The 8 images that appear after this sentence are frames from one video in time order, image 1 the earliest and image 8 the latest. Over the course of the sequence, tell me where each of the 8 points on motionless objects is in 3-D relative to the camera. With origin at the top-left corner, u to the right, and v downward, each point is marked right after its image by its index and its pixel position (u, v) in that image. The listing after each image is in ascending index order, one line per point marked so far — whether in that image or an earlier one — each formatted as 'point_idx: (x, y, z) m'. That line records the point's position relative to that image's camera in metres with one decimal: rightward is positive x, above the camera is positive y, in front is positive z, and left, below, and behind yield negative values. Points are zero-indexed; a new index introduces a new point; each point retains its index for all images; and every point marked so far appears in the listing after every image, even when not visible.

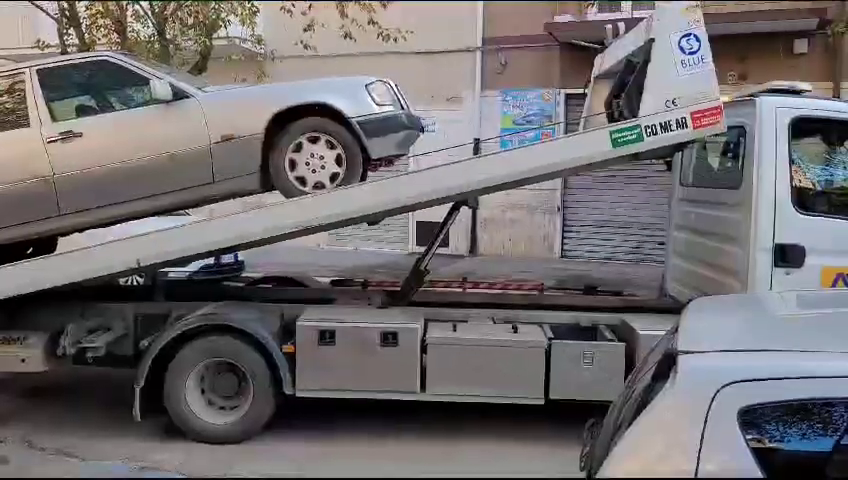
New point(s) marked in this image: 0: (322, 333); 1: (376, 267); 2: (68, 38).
0: (-0.7, -0.6, +4.9) m
1: (-0.7, -0.4, +10.9) m
2: (-5.7, +3.3, +11.7) m
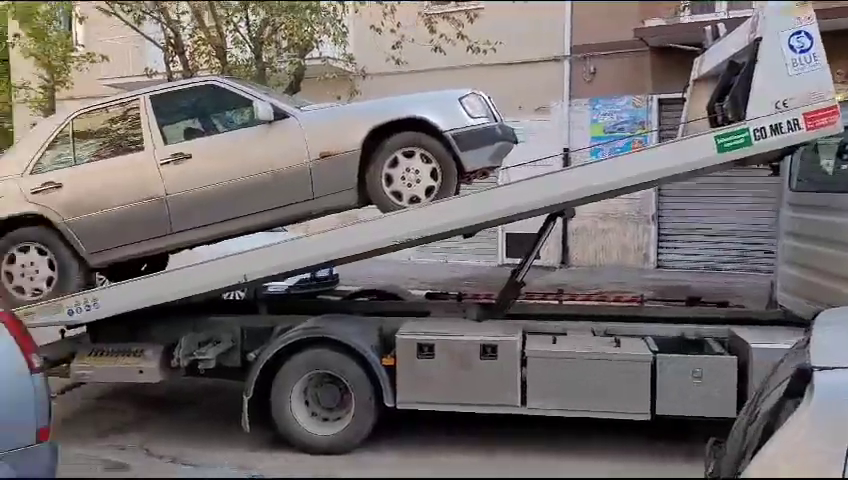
0: (0.0, -0.7, +5.0) m
1: (+0.7, -0.6, +10.8) m
2: (-4.3, +3.0, +12.3) m
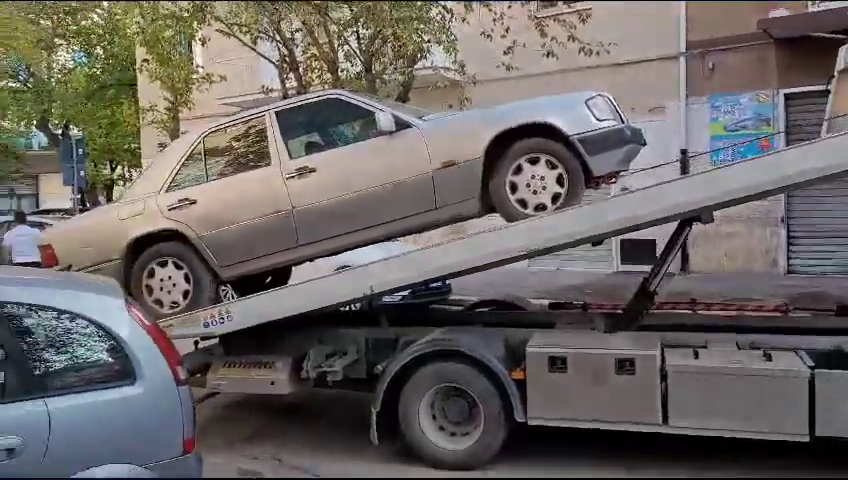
0: (+0.9, -0.8, +4.8) m
1: (+2.3, -0.7, +10.5) m
2: (-2.4, +2.8, +12.7) m
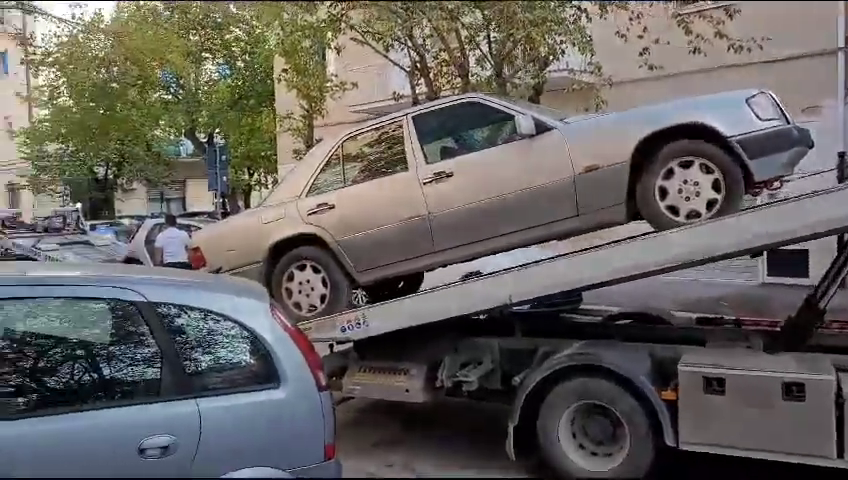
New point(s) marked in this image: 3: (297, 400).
0: (+1.7, -0.9, +4.4) m
1: (+4.2, -0.8, +9.8) m
2: (-0.1, +2.7, +12.8) m
3: (-0.6, -0.8, +3.6) m
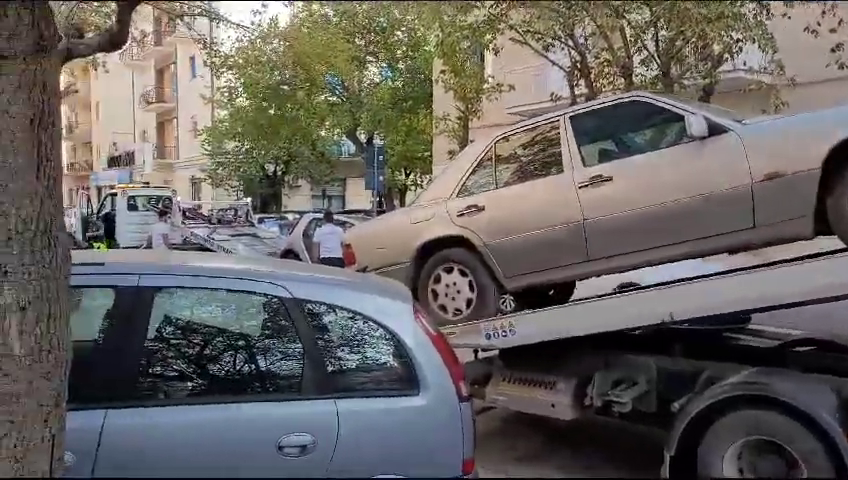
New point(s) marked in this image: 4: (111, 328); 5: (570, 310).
0: (+2.5, -1.0, +3.8) m
1: (+6.0, -1.1, +8.5) m
2: (+2.7, +2.6, +12.3) m
3: (+0.1, -0.8, +3.5) m
4: (-1.5, -0.4, +3.4) m
5: (+1.0, -0.5, +4.8) m
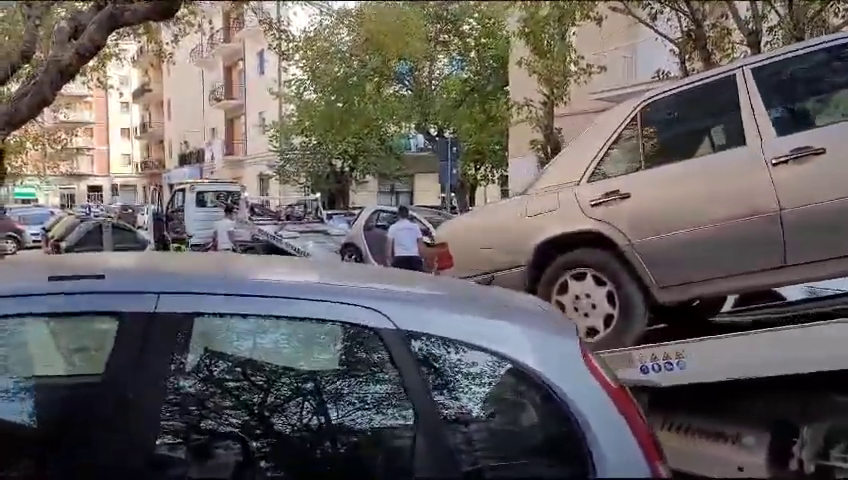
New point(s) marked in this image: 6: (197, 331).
0: (+3.1, -1.0, +2.2) m
1: (+7.0, -1.1, +6.7) m
2: (+4.0, +2.6, +10.7) m
3: (+0.6, -0.8, +2.2) m
4: (-0.9, -0.4, +2.3) m
5: (+1.6, -0.5, +3.4) m
6: (-0.7, -0.3, +2.3) m
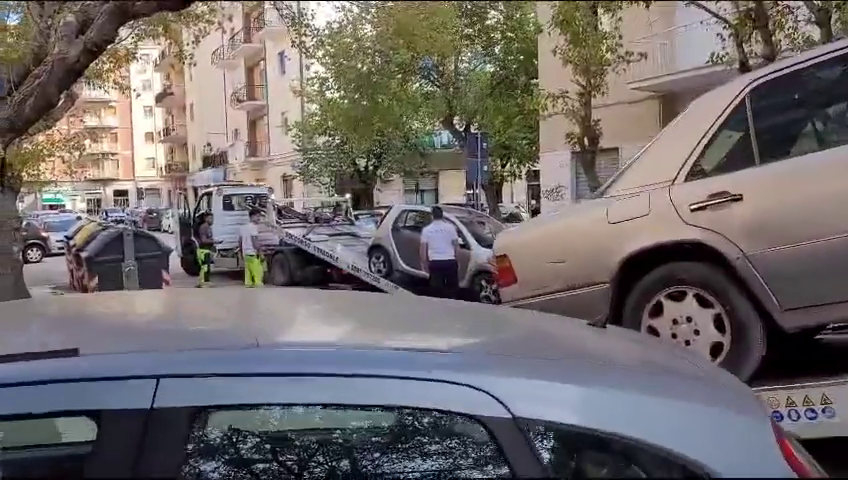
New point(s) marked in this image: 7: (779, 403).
0: (+3.4, -1.0, +1.4) m
1: (+7.4, -1.0, +5.7) m
2: (+4.4, +2.7, +9.9) m
3: (+0.9, -0.9, +1.5) m
4: (-0.7, -0.5, +1.6) m
5: (+1.9, -0.5, +2.7) m
6: (-0.5, -0.4, +1.6) m
7: (+1.4, -0.7, +3.1) m
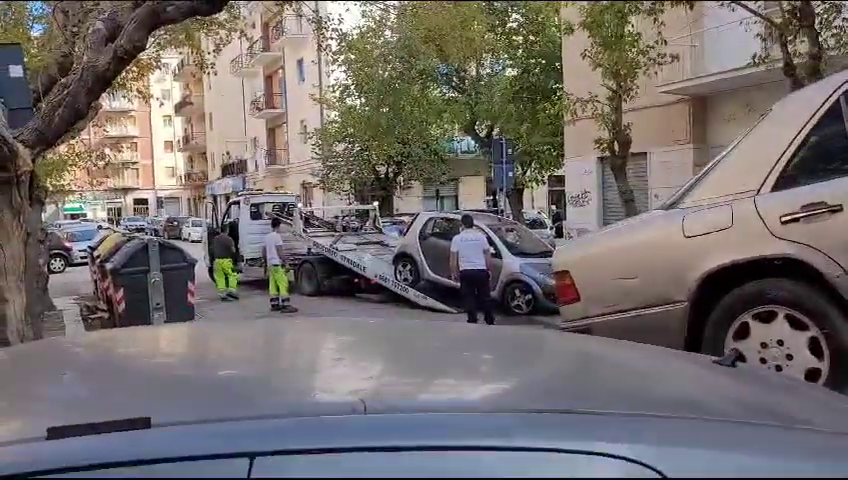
0: (+3.6, -1.0, +1.1) m
1: (+7.8, -1.0, +5.3) m
2: (+4.9, +2.6, +9.5) m
3: (+1.1, -0.9, +1.1) m
4: (-0.4, -0.6, +1.3) m
5: (+2.2, -0.6, +2.3) m
6: (-0.2, -0.5, +1.3) m
7: (+1.7, -0.7, +2.7) m
